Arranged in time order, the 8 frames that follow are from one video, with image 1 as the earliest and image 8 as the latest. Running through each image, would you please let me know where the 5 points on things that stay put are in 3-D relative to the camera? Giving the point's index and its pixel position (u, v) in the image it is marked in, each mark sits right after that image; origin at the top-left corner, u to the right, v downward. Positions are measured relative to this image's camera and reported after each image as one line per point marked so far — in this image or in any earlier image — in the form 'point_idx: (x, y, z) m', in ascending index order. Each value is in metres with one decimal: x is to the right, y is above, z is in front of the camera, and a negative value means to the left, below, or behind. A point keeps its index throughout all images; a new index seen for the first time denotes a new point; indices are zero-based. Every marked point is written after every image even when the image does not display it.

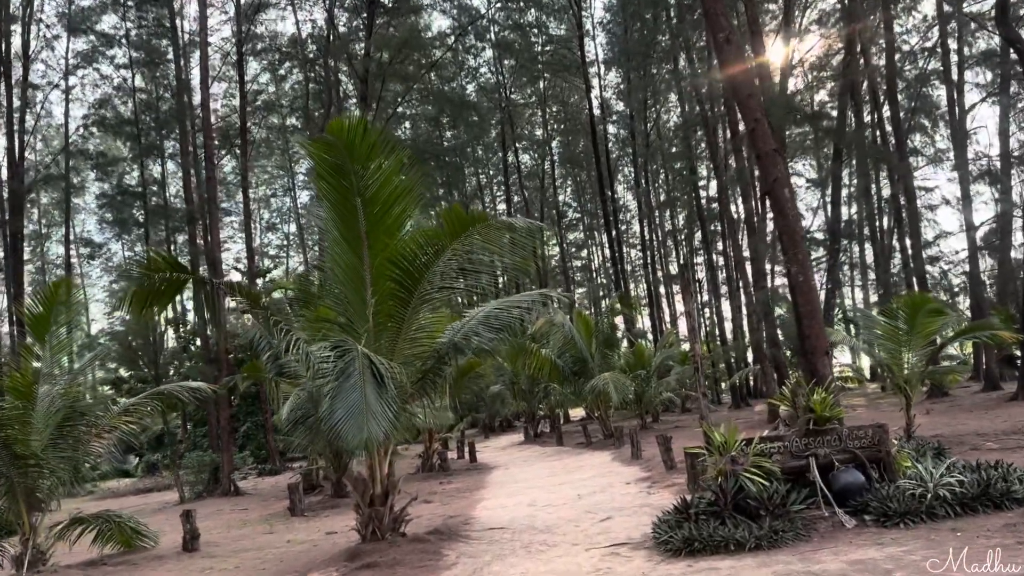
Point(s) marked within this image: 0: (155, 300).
0: (-2.8, -0.1, +6.3) m
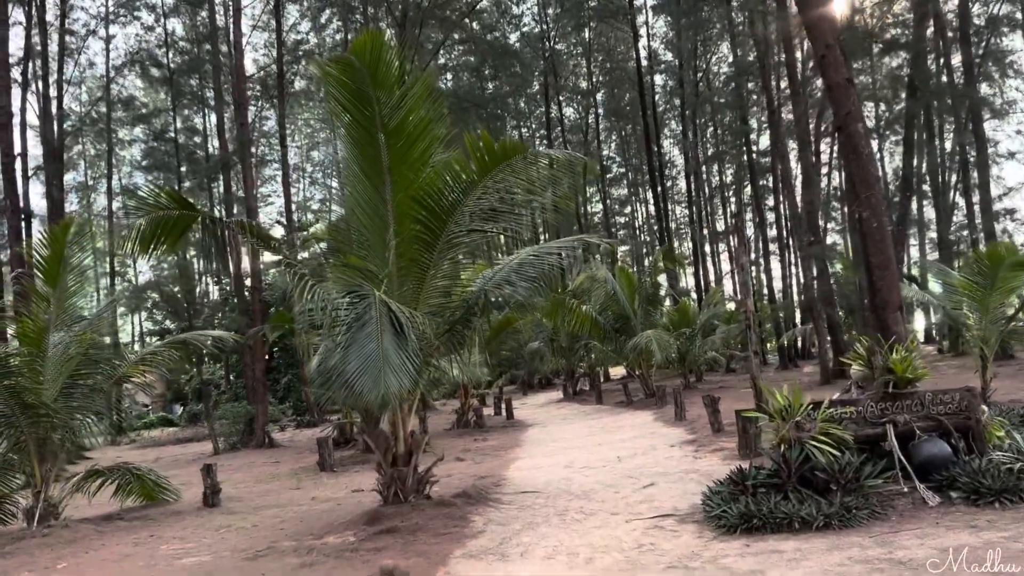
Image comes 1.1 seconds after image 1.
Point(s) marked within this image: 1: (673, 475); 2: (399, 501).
0: (-2.6, +0.4, +5.8) m
1: (+1.3, -1.5, +6.6) m
2: (-0.8, -1.5, +5.8) m
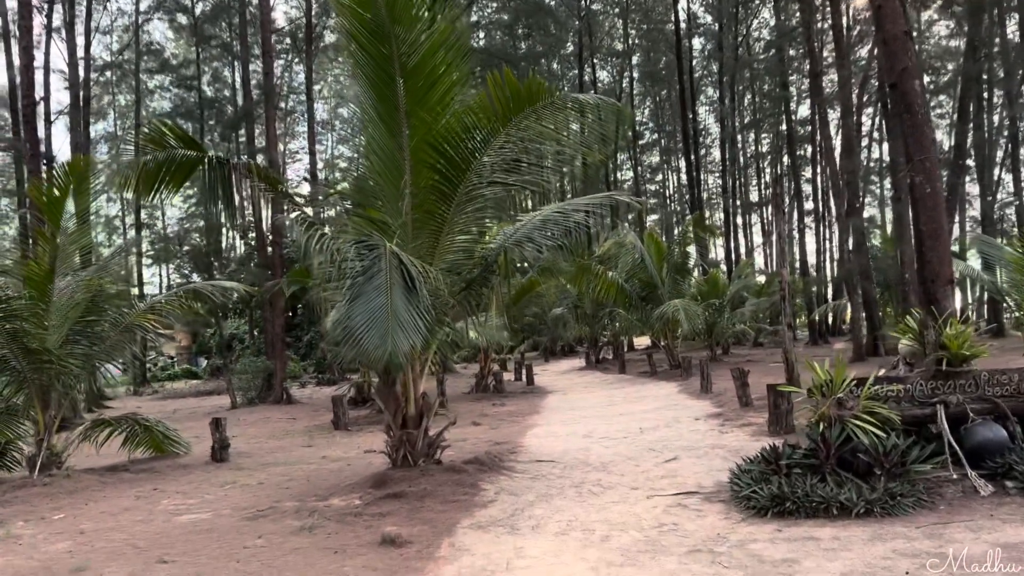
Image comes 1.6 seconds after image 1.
0: (-2.4, +0.7, +5.5) m
1: (+1.4, -1.2, +6.2) m
2: (-0.7, -1.2, +5.5) m
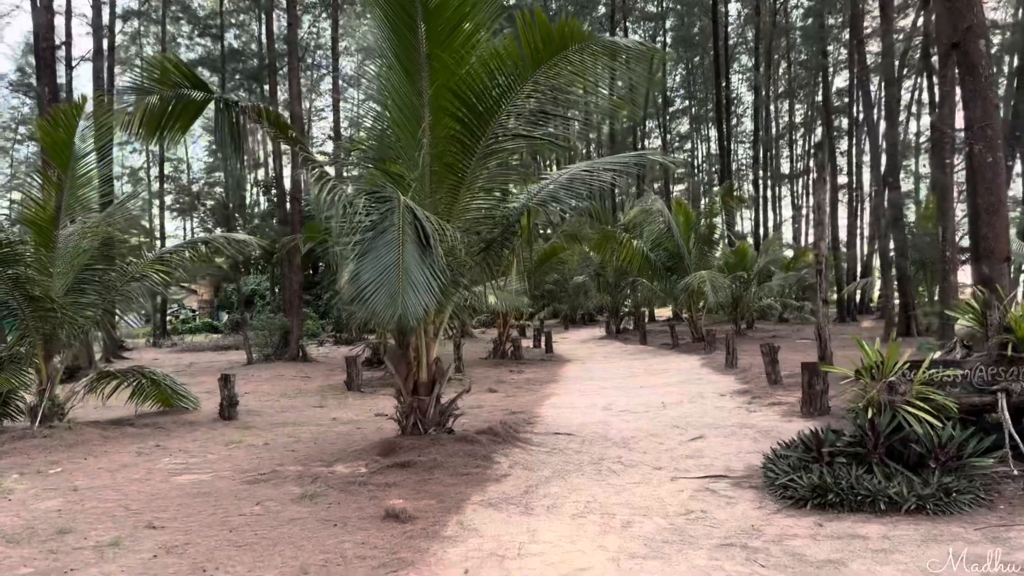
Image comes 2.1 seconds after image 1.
0: (-2.2, +1.1, +5.2) m
1: (+1.6, -1.0, +5.9) m
2: (-0.6, -0.9, +5.2) m
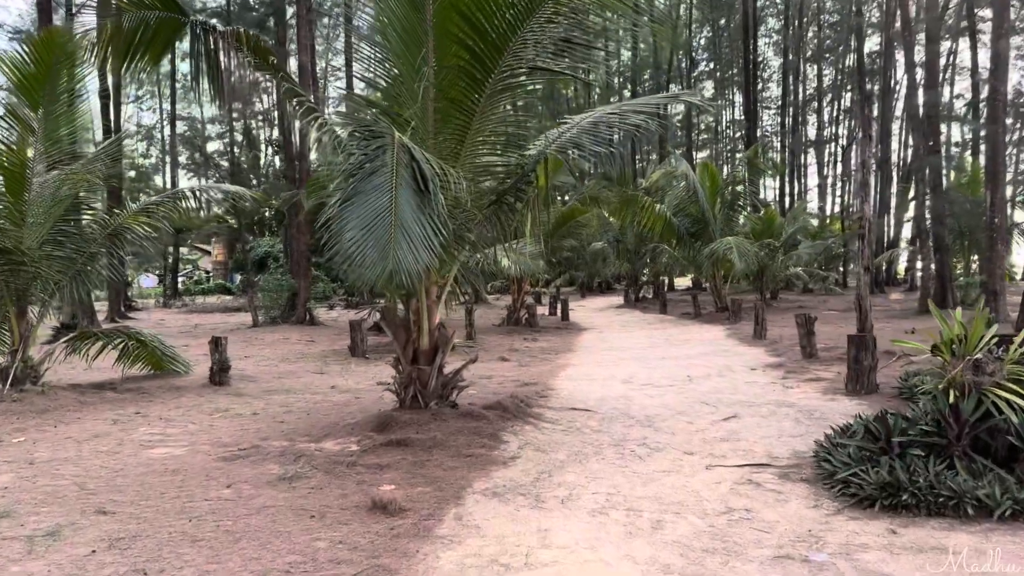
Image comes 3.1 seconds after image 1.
0: (-2.1, +1.4, +4.6) m
1: (+1.6, -0.8, +5.3) m
2: (-0.5, -0.7, +4.6) m
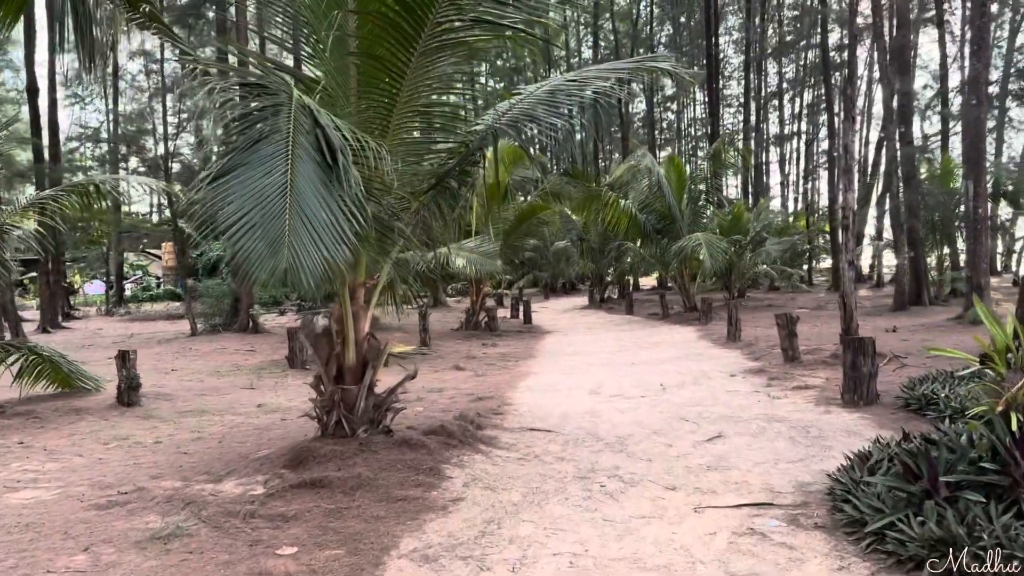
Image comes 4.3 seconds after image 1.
0: (-2.4, +1.3, +3.7) m
1: (+1.3, -0.8, +4.6) m
2: (-0.8, -0.7, +3.9) m
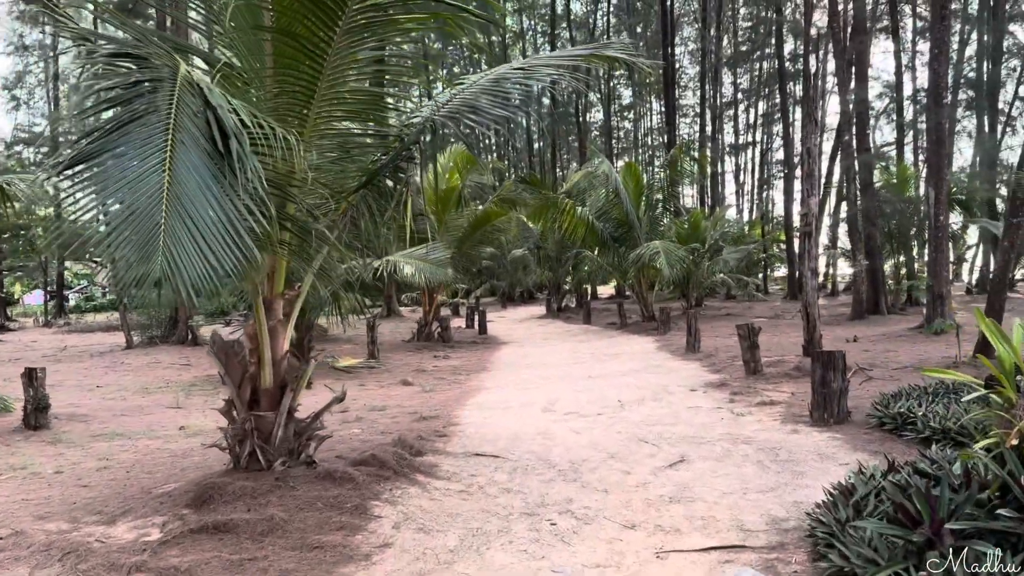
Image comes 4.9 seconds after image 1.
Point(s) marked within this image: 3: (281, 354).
0: (-2.7, +1.3, +3.2) m
1: (+1.0, -0.8, +4.2) m
2: (-1.1, -0.7, +3.4) m
3: (-1.0, -0.3, +3.4) m
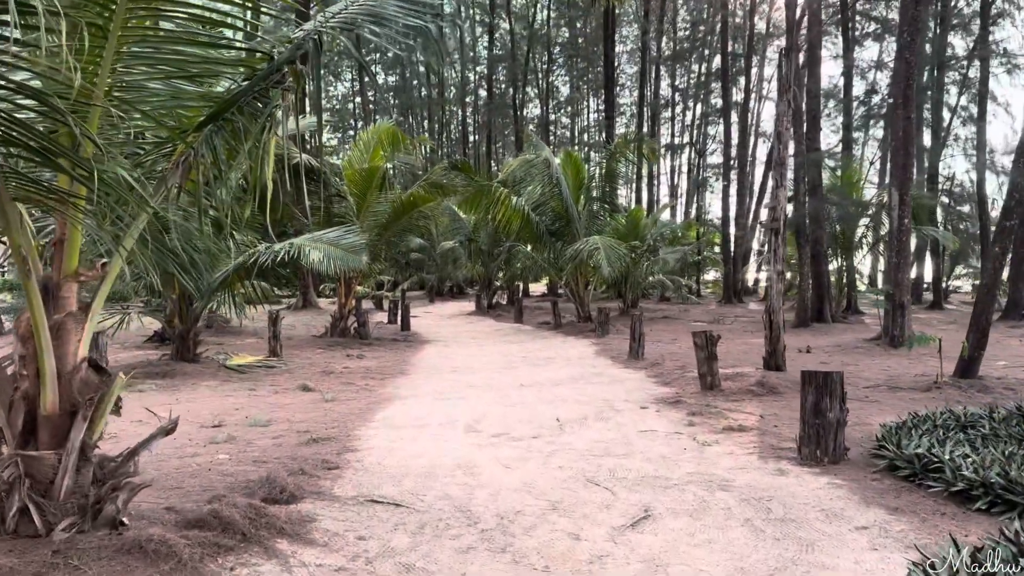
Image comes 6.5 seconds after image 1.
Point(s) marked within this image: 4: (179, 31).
0: (-2.8, +1.4, +1.9) m
1: (+0.7, -0.8, +3.3) m
2: (-1.3, -0.7, +2.3) m
3: (-1.2, -0.2, +2.3) m
4: (-0.9, +0.7, +2.3) m
